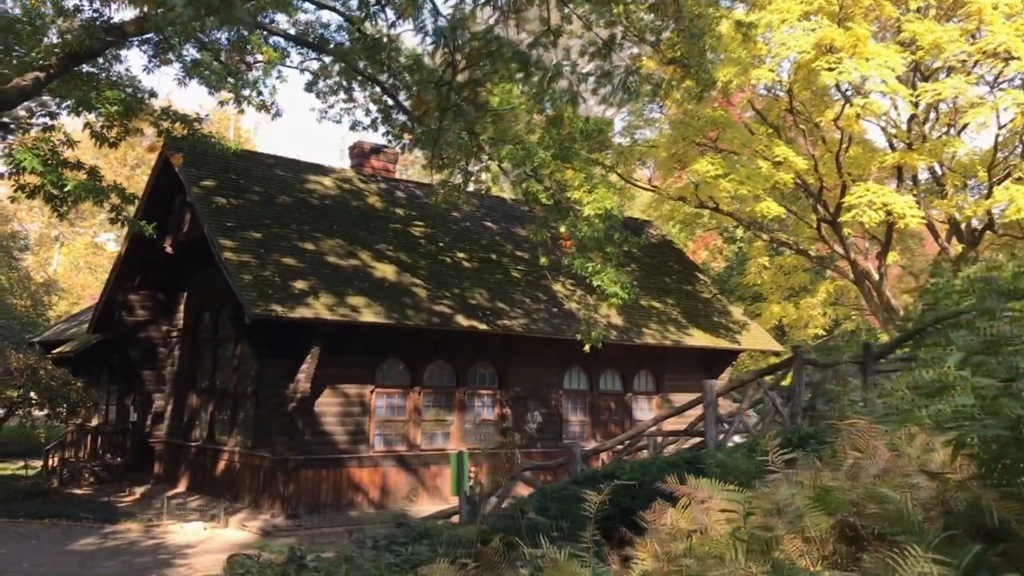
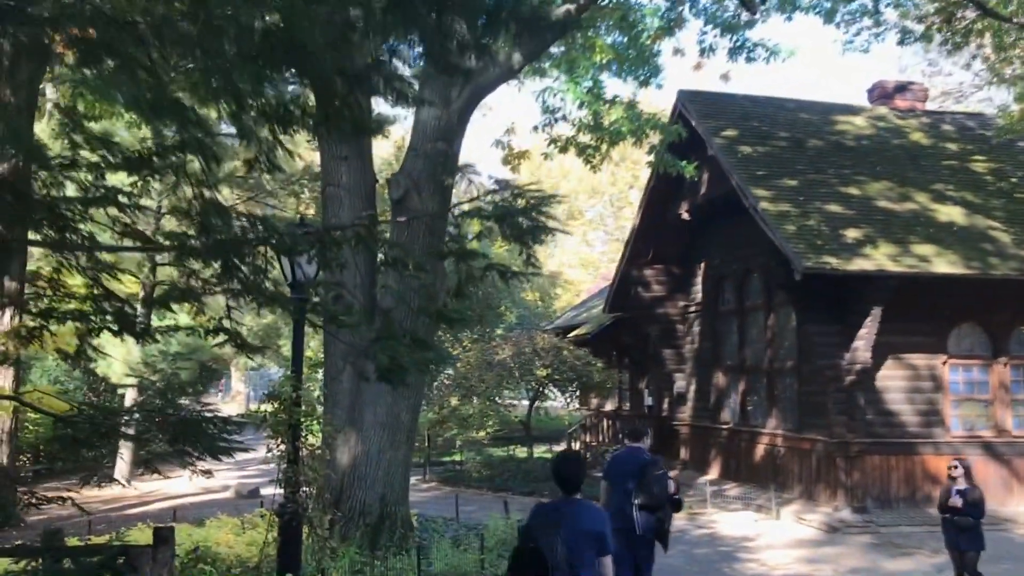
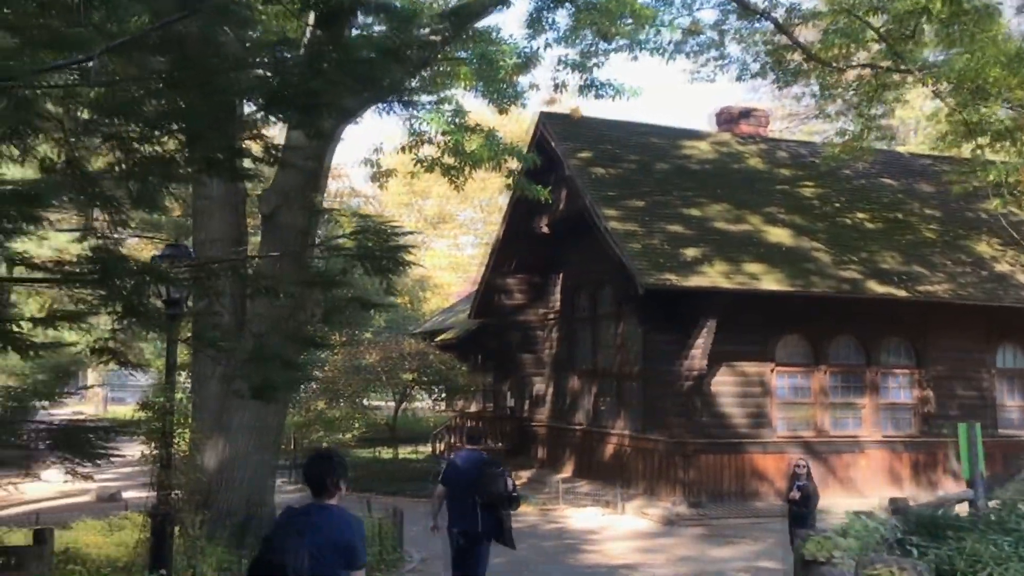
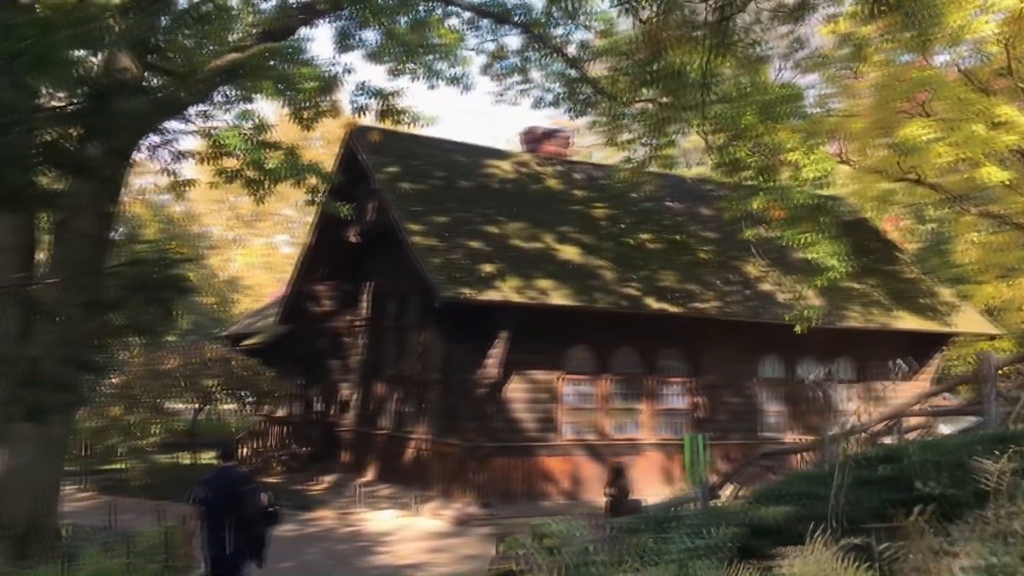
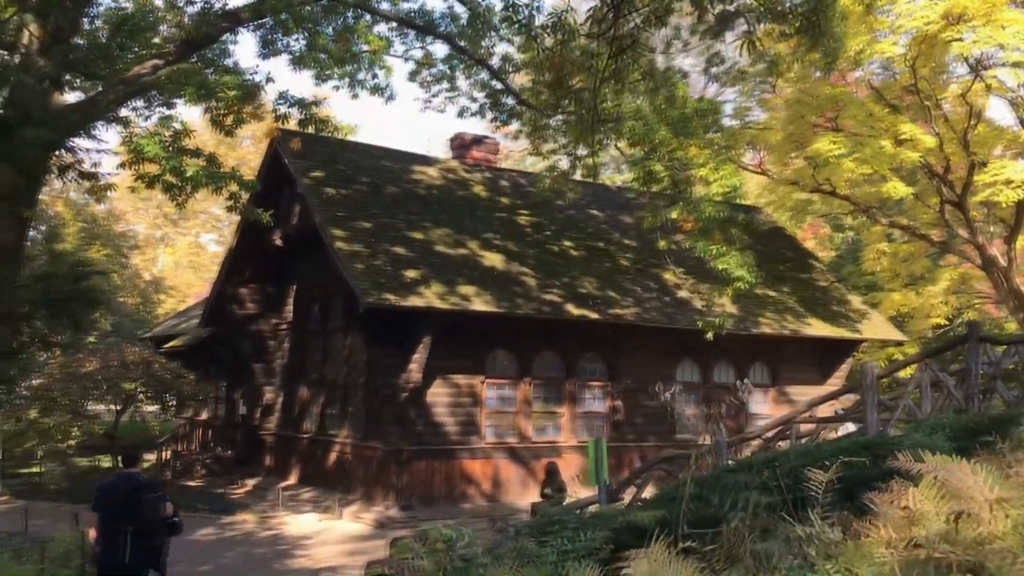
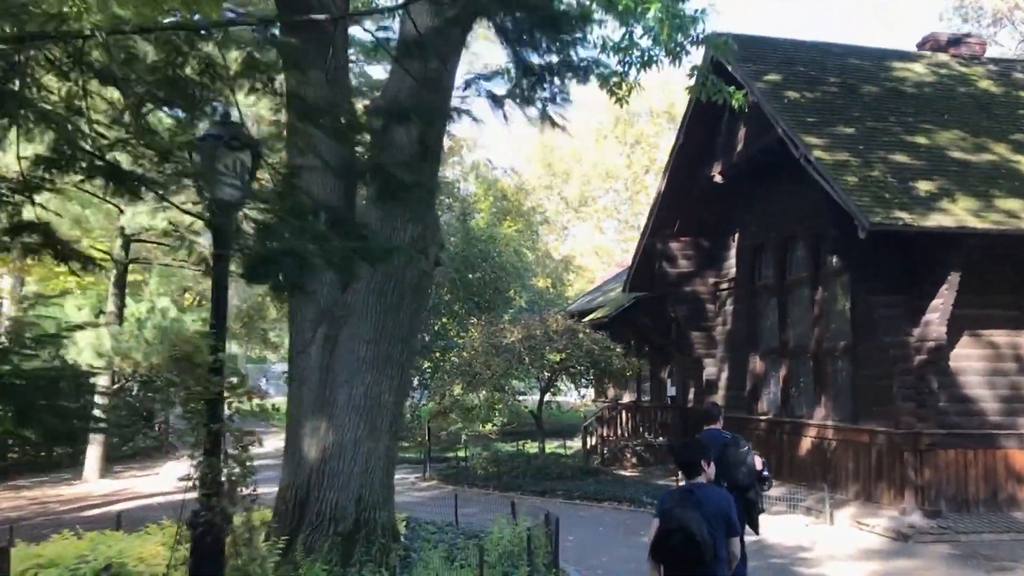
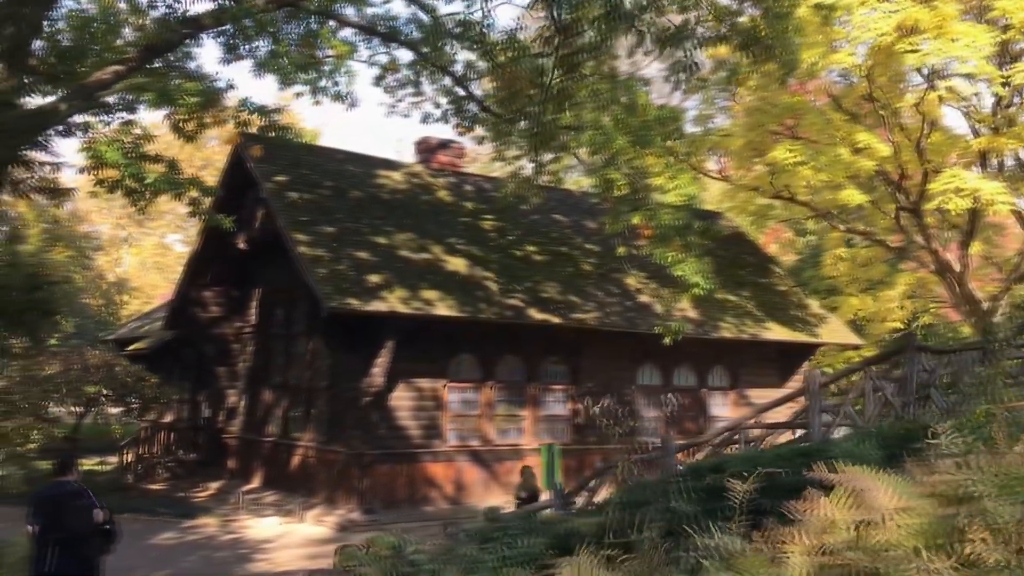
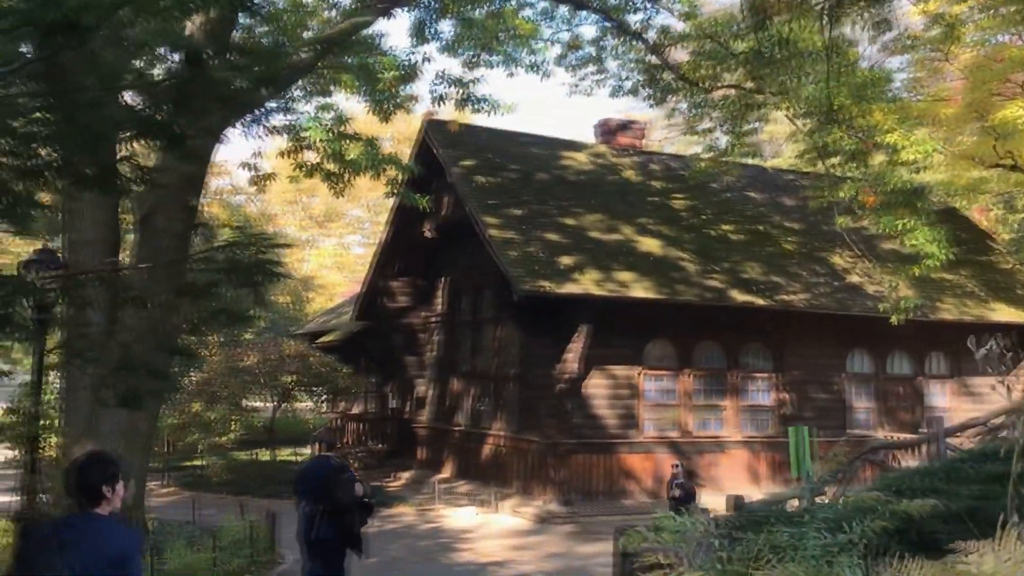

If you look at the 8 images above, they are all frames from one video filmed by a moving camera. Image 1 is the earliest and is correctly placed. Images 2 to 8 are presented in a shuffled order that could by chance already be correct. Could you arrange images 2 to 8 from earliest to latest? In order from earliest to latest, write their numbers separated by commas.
7, 5, 4, 8, 3, 2, 6
